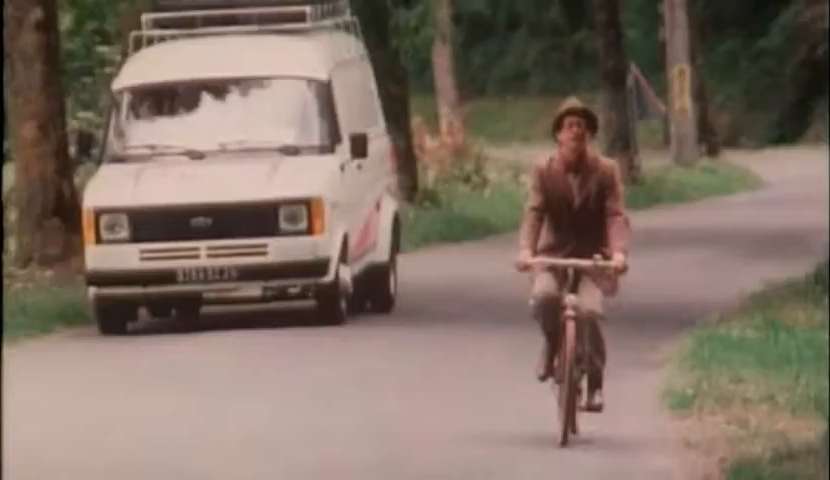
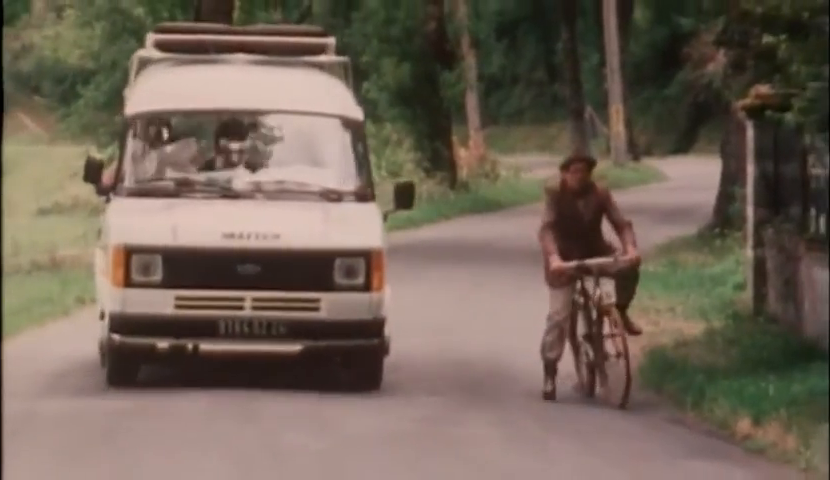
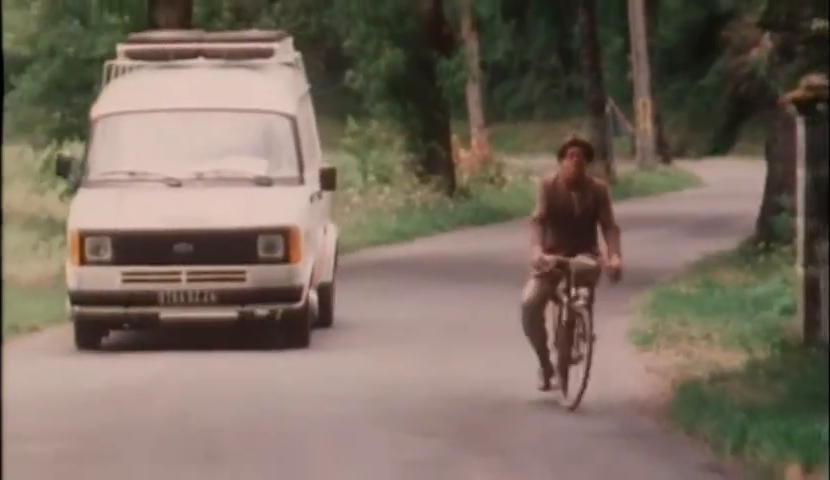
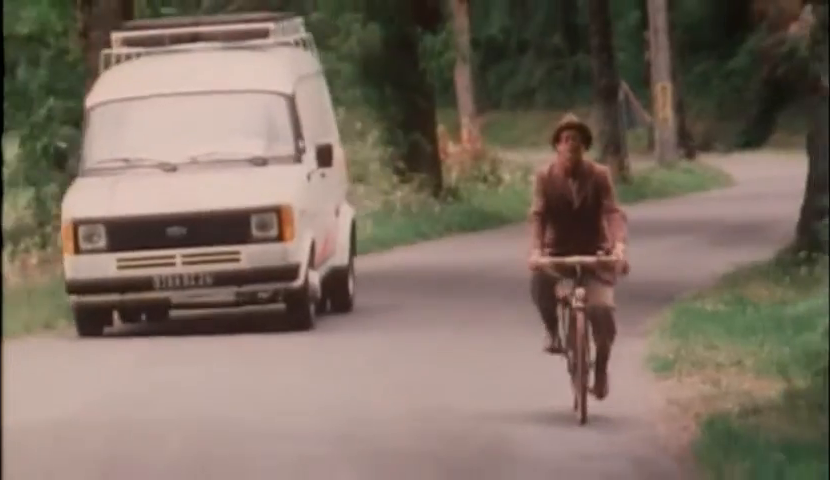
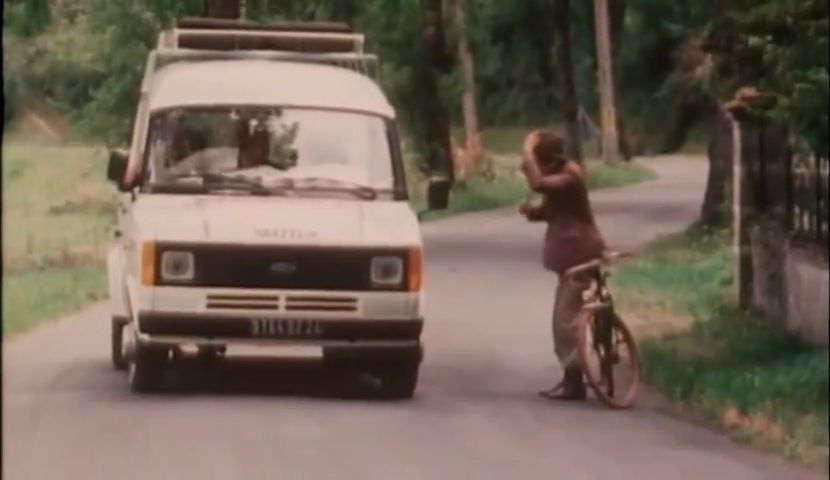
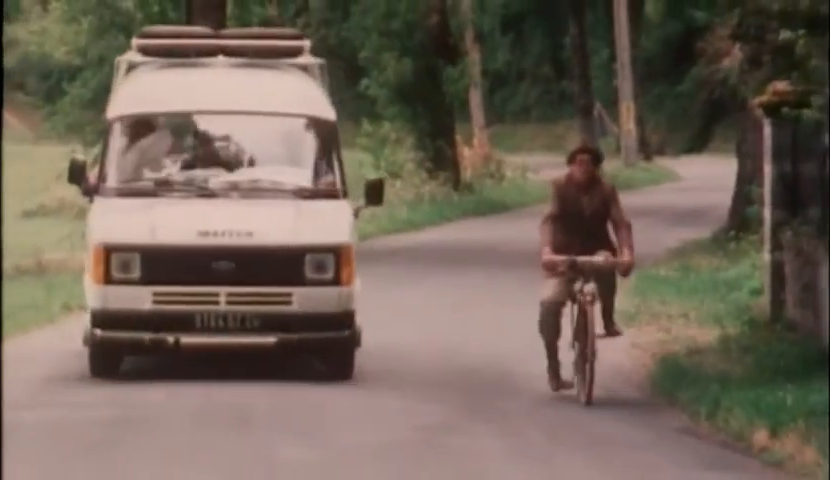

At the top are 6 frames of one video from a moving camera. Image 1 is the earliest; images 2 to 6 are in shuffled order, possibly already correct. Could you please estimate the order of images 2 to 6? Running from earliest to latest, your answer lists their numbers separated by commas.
4, 3, 6, 2, 5
